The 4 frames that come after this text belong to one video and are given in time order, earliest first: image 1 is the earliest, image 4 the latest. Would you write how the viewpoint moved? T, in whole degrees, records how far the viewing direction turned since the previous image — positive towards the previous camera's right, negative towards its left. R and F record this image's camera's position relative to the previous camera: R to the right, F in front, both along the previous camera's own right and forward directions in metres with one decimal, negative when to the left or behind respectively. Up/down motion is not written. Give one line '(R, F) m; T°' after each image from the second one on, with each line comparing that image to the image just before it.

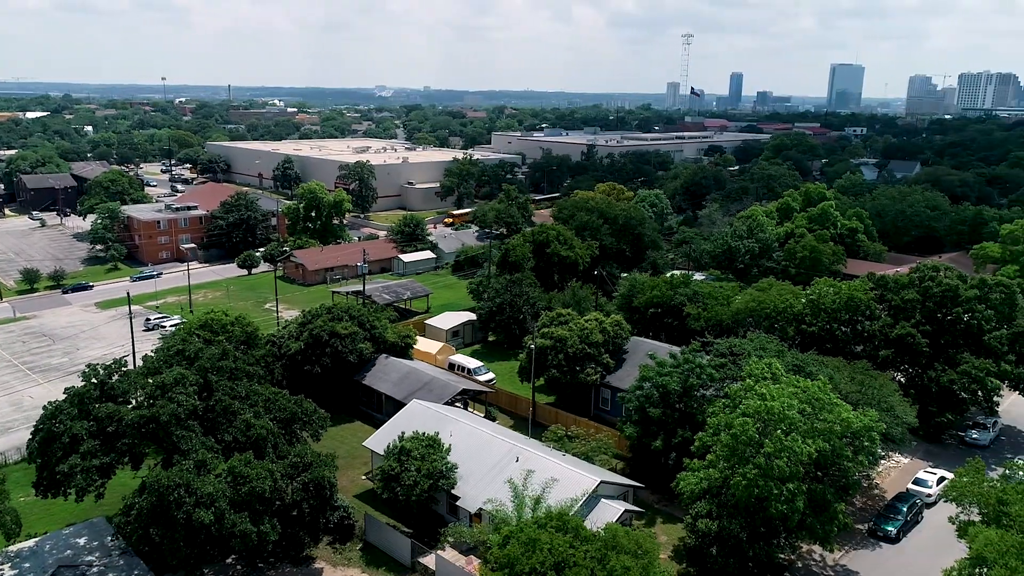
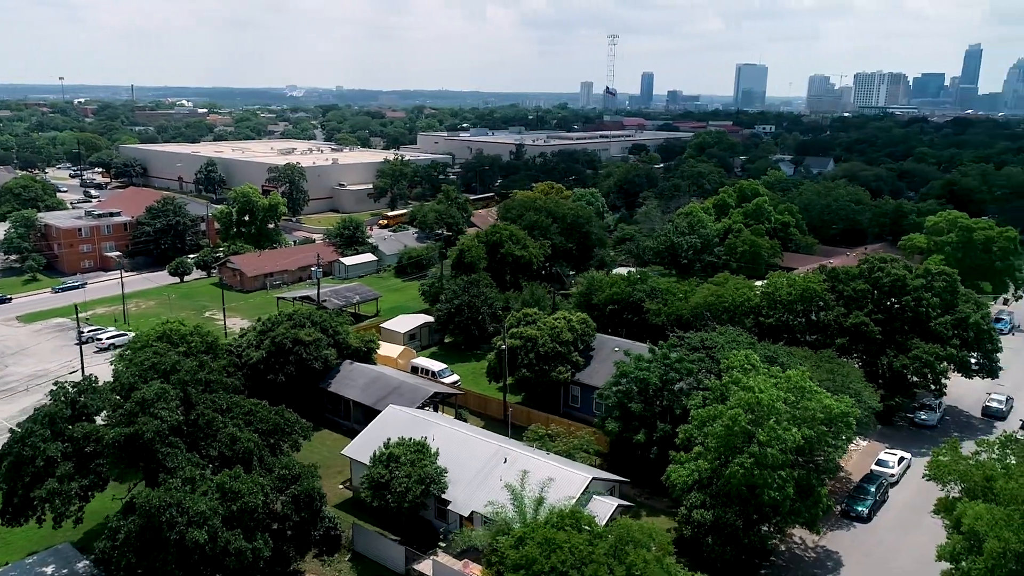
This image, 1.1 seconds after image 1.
(-1.2, +0.1) m; +6°
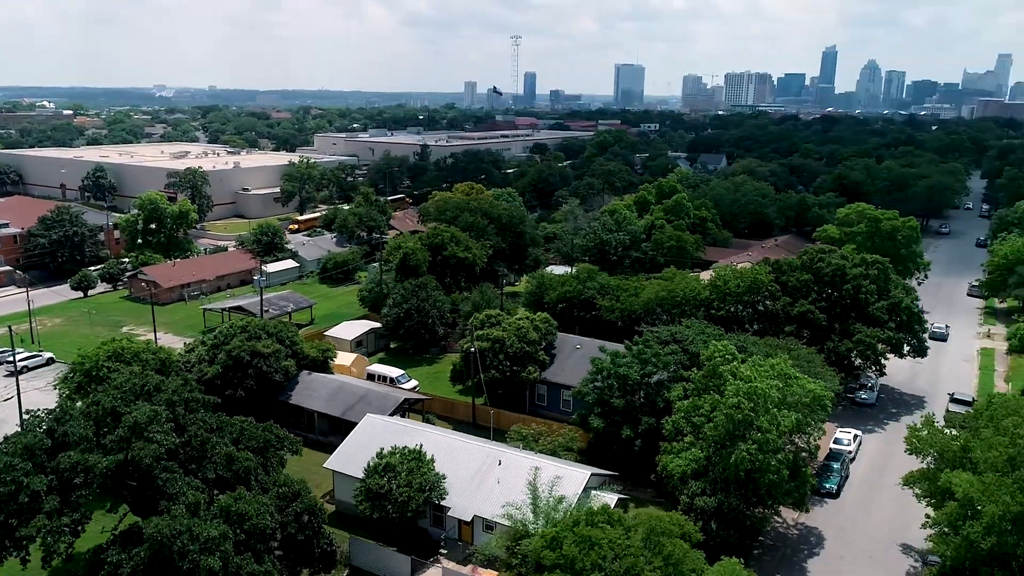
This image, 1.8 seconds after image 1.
(-1.9, +0.1) m; +8°
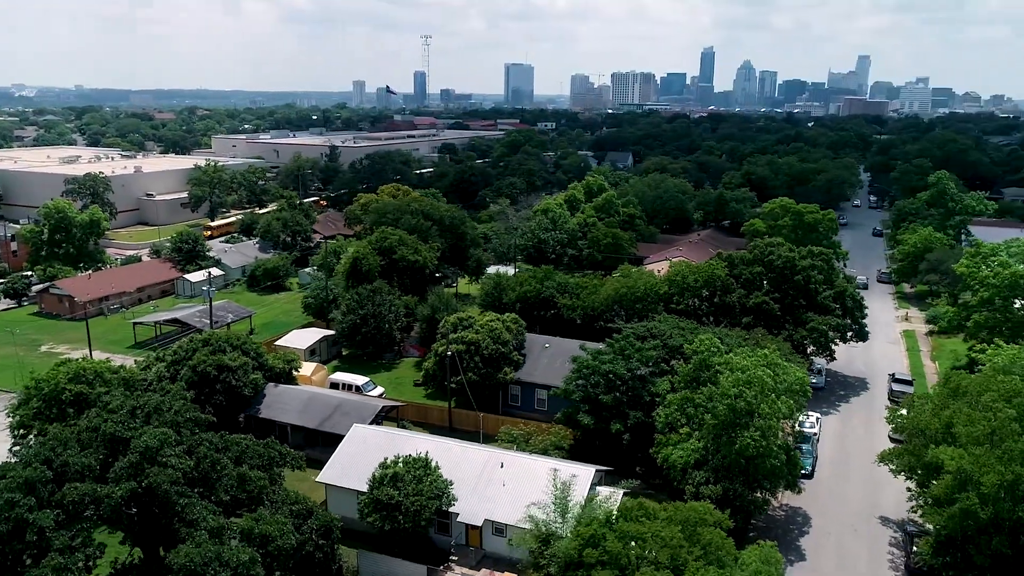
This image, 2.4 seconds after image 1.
(-1.9, +0.1) m; +8°
